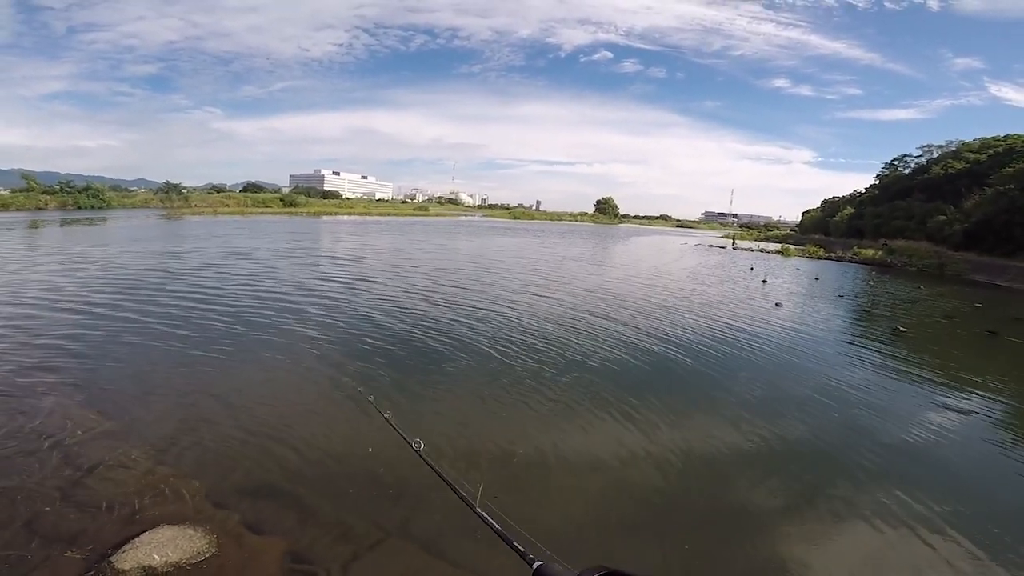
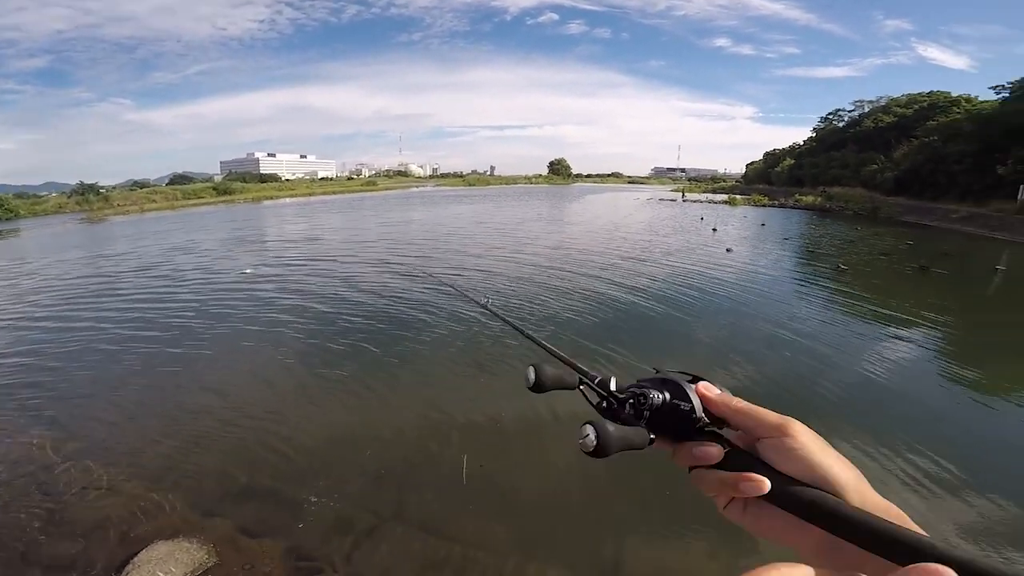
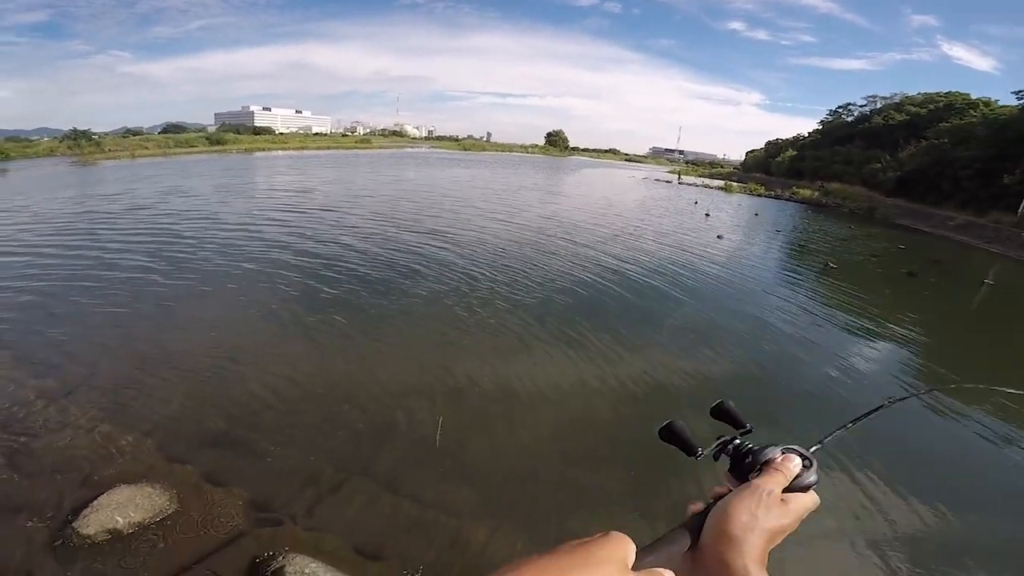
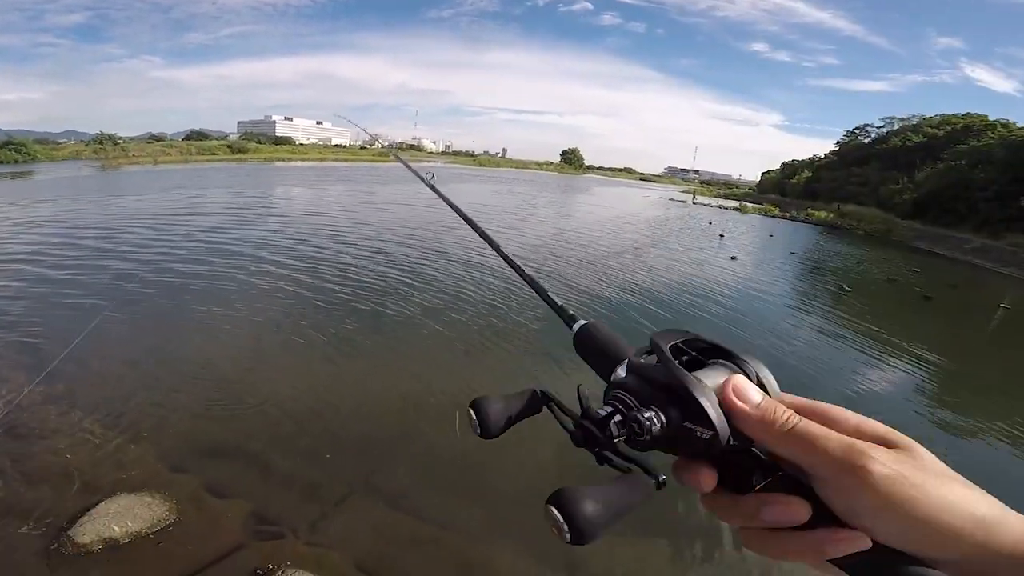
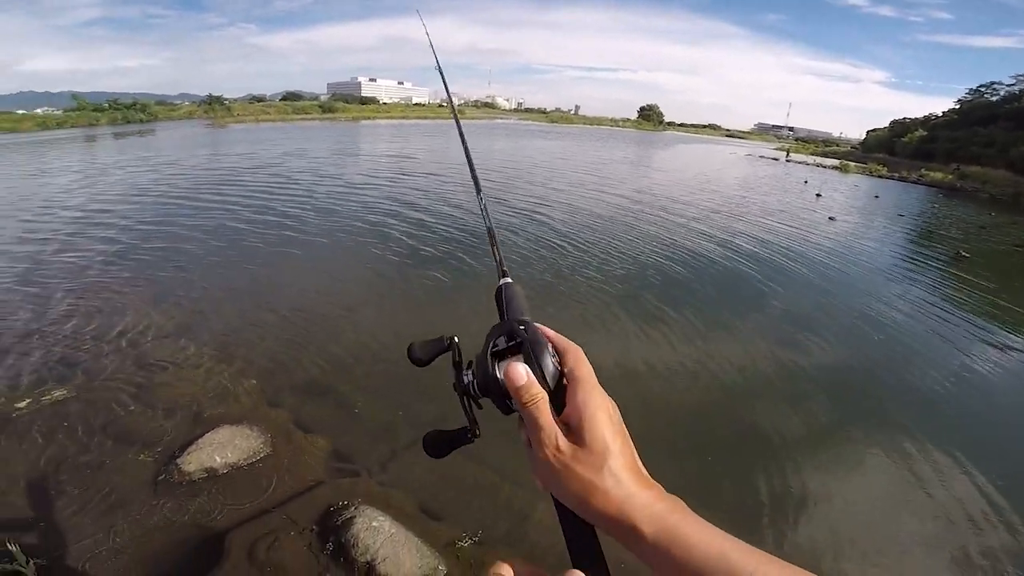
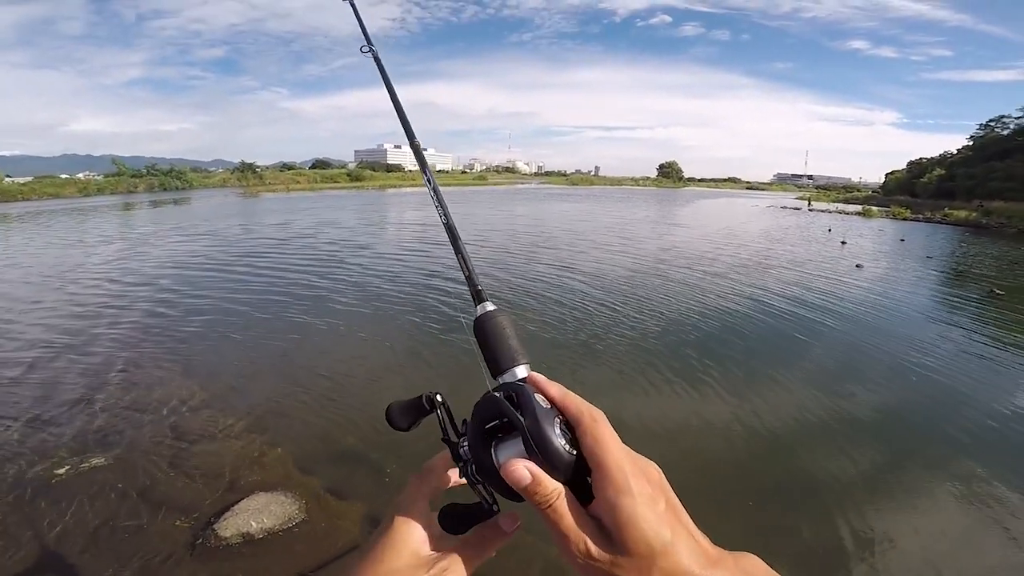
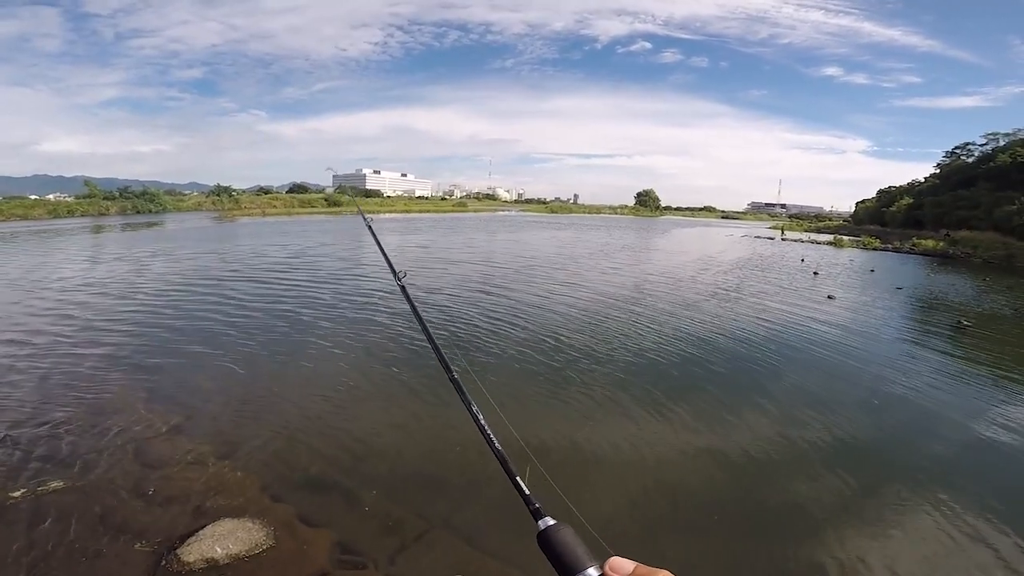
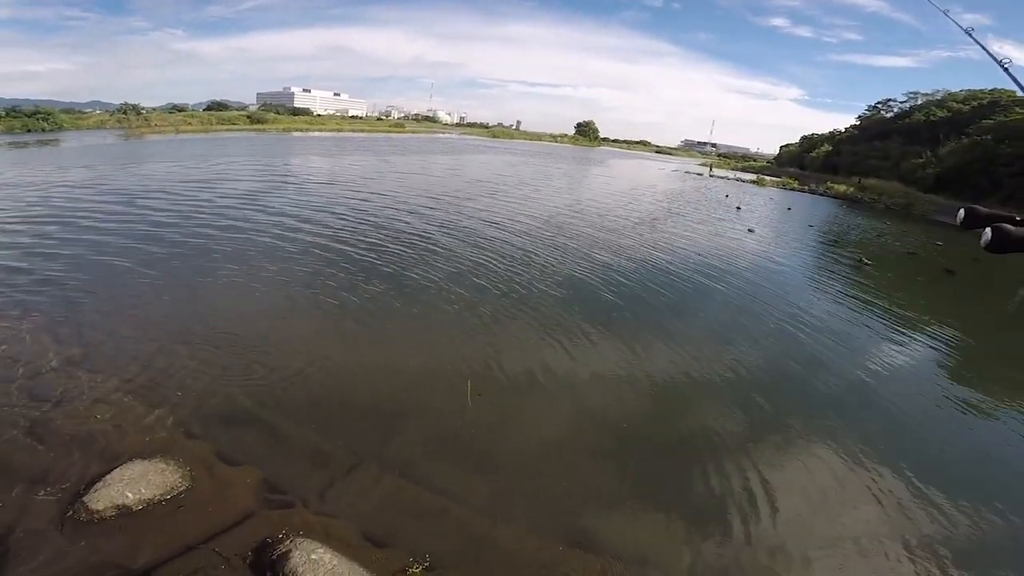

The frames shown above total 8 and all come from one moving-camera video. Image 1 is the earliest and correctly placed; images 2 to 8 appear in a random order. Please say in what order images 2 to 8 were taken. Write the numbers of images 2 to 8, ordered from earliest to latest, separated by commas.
2, 3, 5, 6, 7, 4, 8
